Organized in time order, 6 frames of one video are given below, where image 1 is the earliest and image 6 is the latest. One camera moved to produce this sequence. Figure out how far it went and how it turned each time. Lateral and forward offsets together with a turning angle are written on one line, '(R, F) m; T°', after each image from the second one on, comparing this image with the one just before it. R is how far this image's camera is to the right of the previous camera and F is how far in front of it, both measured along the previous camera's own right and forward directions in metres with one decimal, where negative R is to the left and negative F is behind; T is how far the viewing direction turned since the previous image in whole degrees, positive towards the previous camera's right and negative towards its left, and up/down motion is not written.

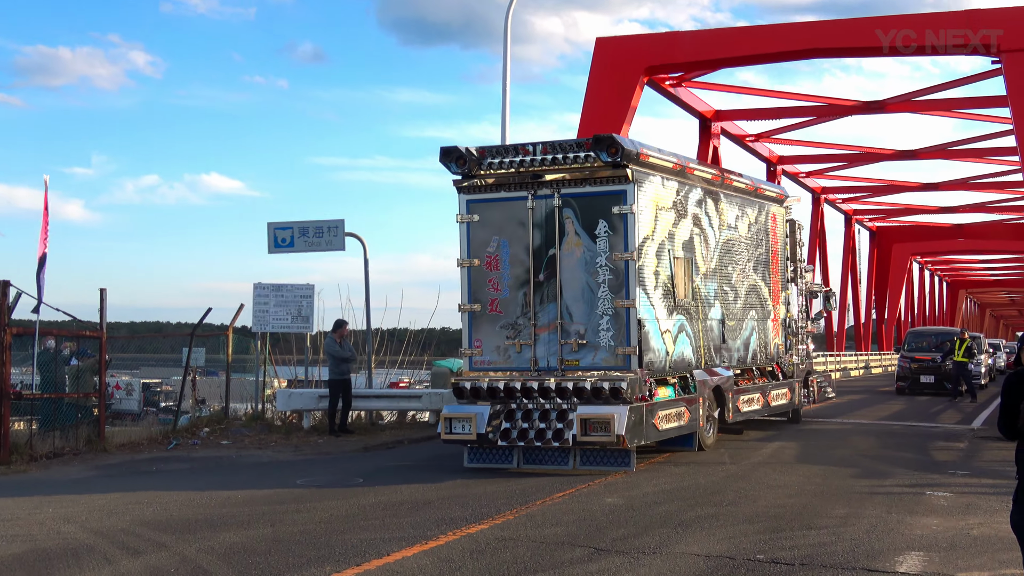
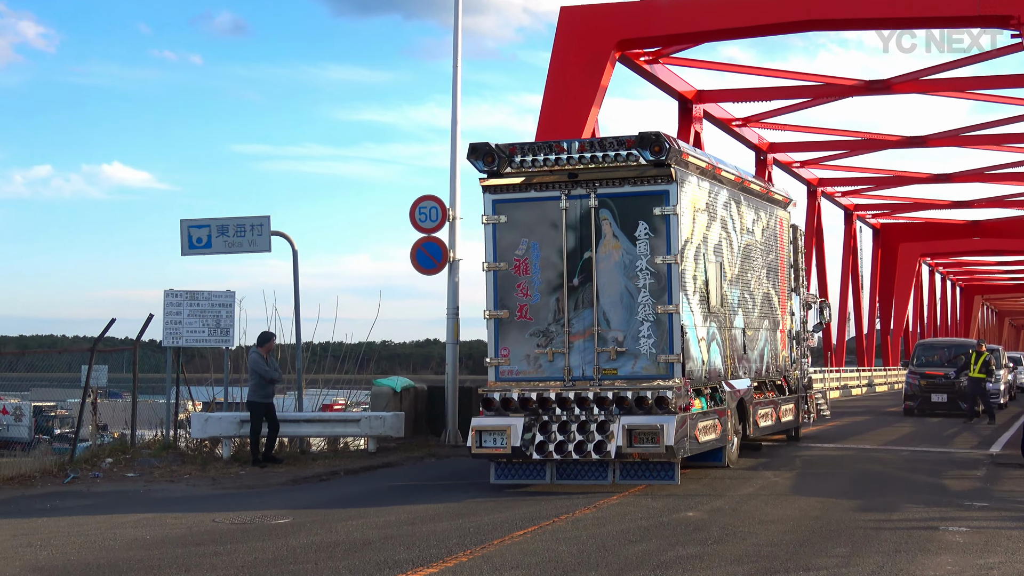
(+0.3, +1.8) m; +1°
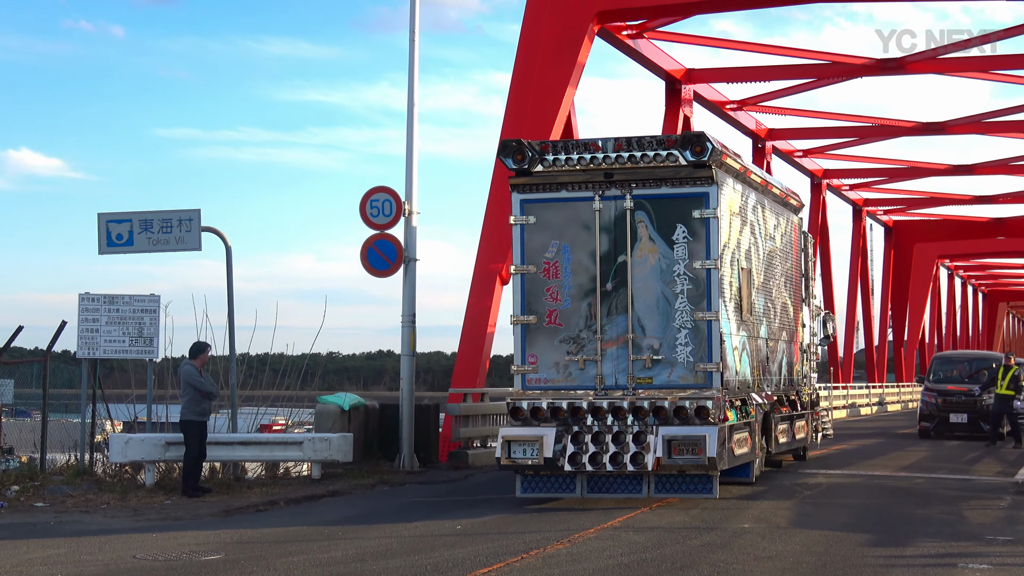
(+0.3, +1.5) m; 0°
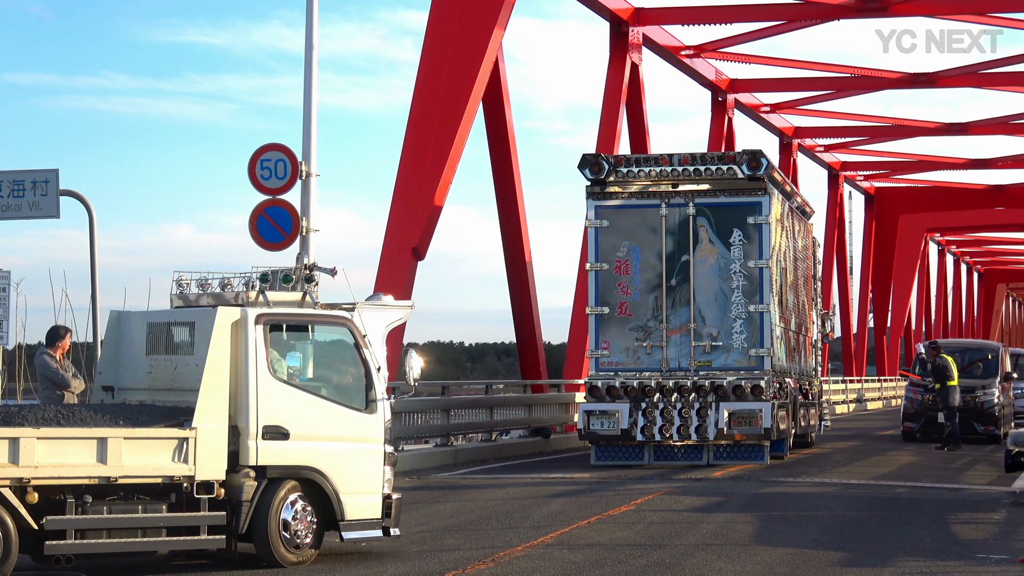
(+0.6, +1.6) m; +1°
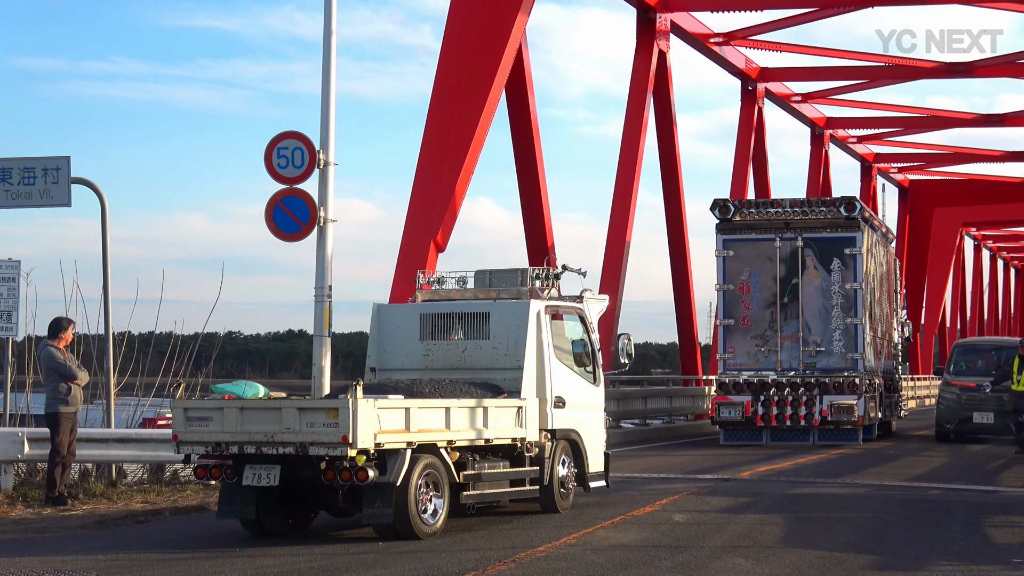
(-0.1, +0.3) m; 0°
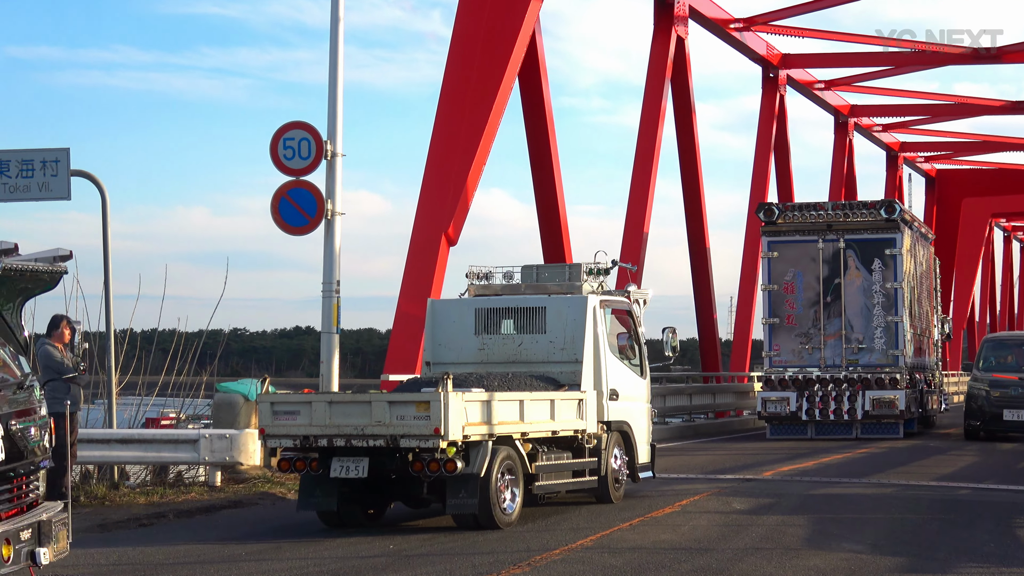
(-0.1, +0.3) m; 0°
